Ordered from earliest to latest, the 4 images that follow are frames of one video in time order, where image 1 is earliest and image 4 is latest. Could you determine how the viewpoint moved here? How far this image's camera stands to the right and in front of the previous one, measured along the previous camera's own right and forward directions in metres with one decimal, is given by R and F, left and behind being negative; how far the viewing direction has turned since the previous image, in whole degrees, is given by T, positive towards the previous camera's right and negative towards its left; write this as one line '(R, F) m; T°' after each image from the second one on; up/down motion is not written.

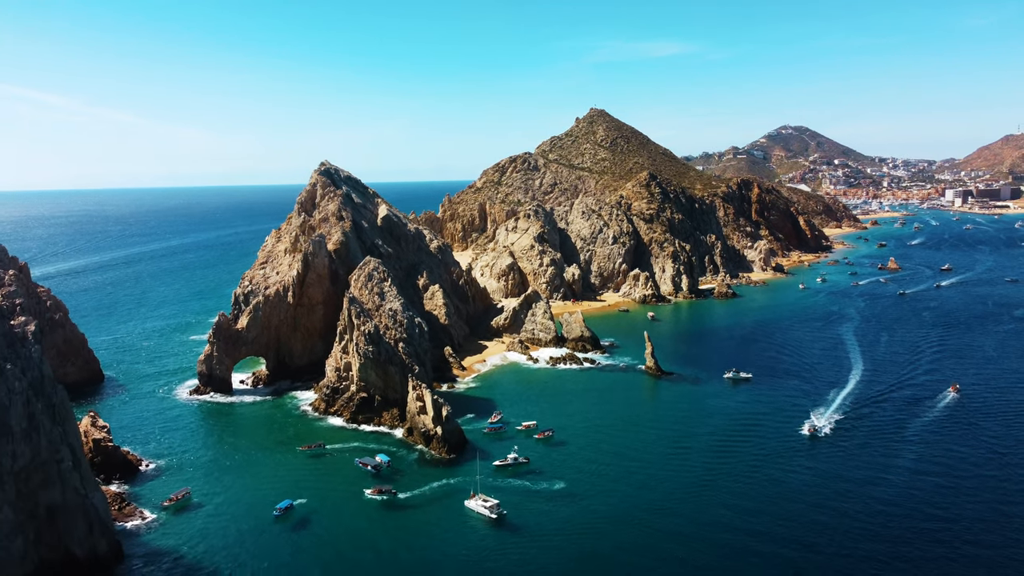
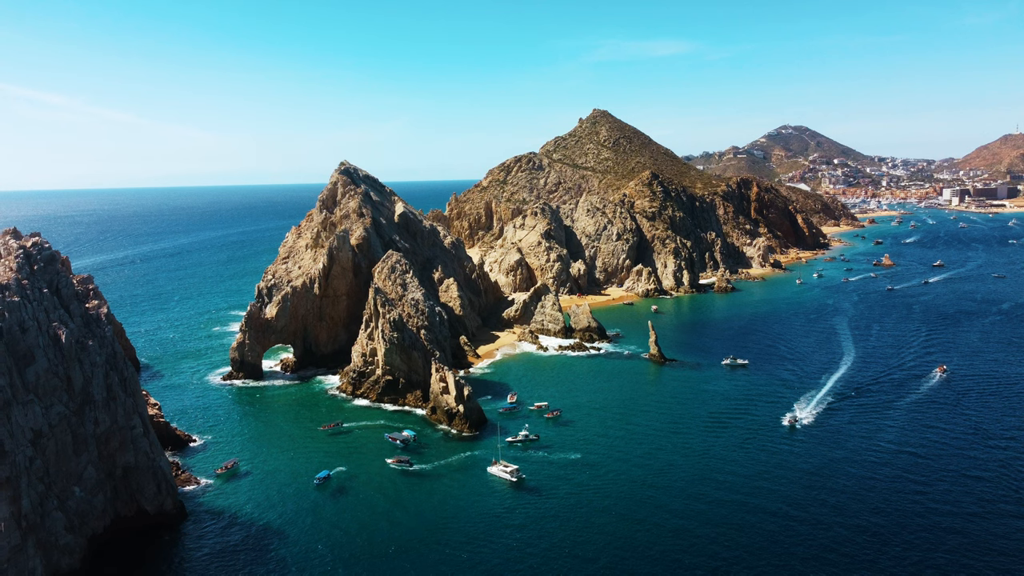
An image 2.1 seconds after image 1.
(-1.2, -4.2) m; 0°
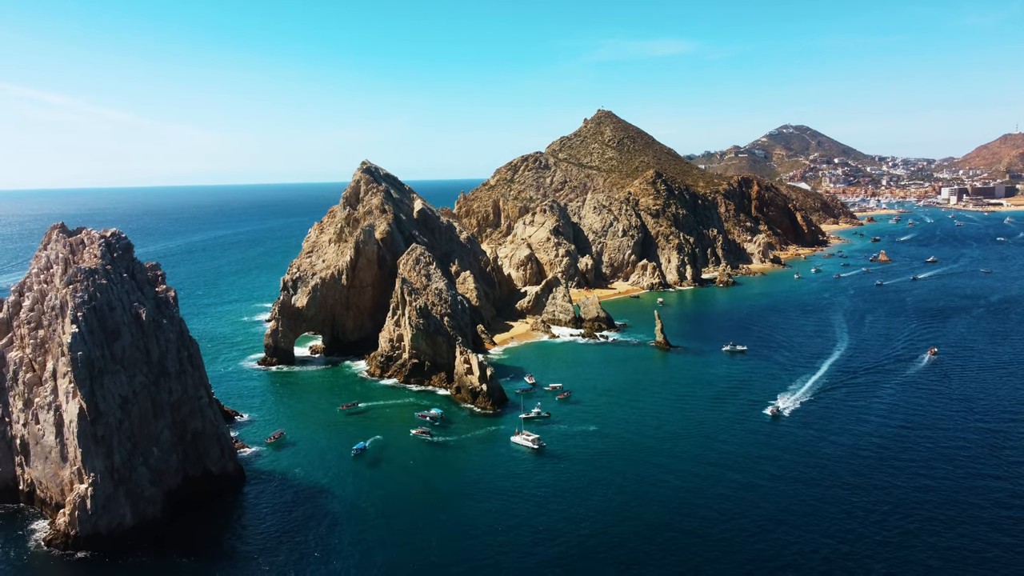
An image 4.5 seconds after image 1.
(-1.5, -4.6) m; 0°
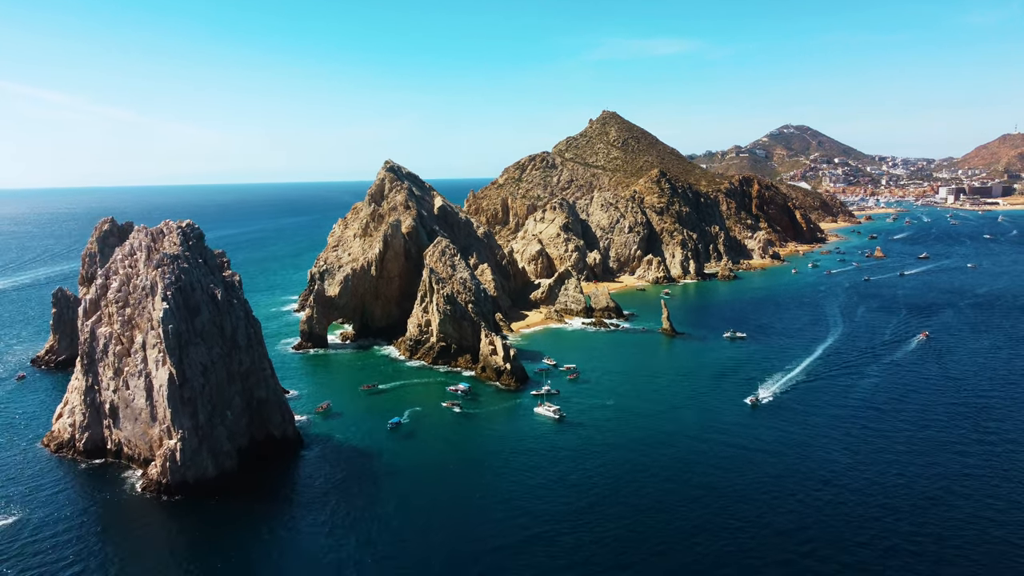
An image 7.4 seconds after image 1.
(-1.9, -5.6) m; 0°
